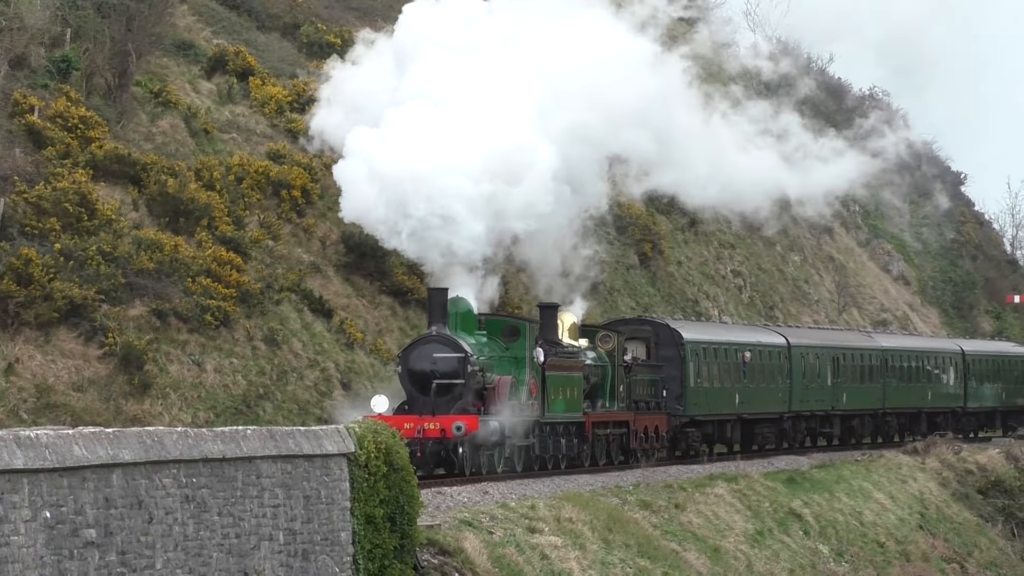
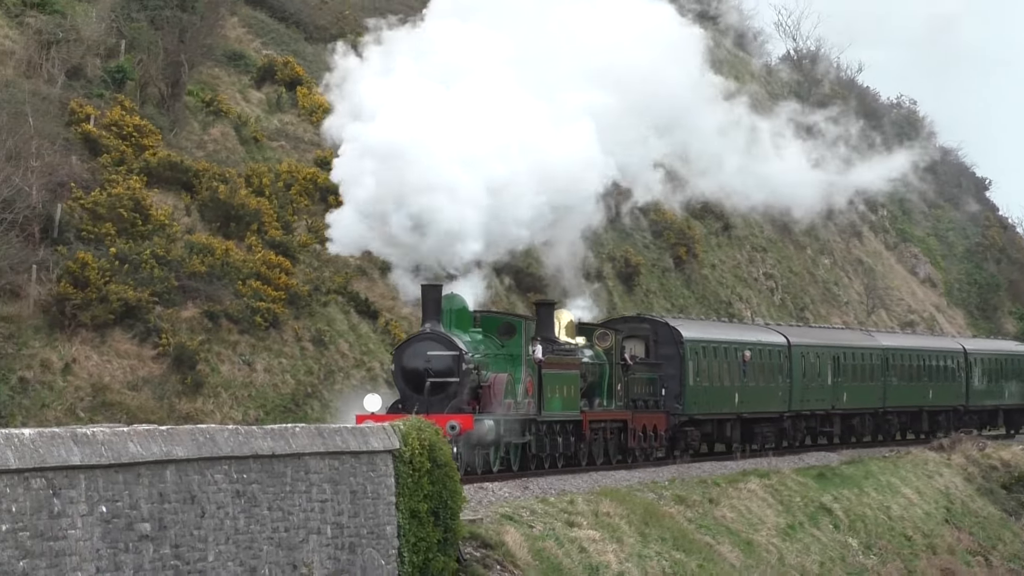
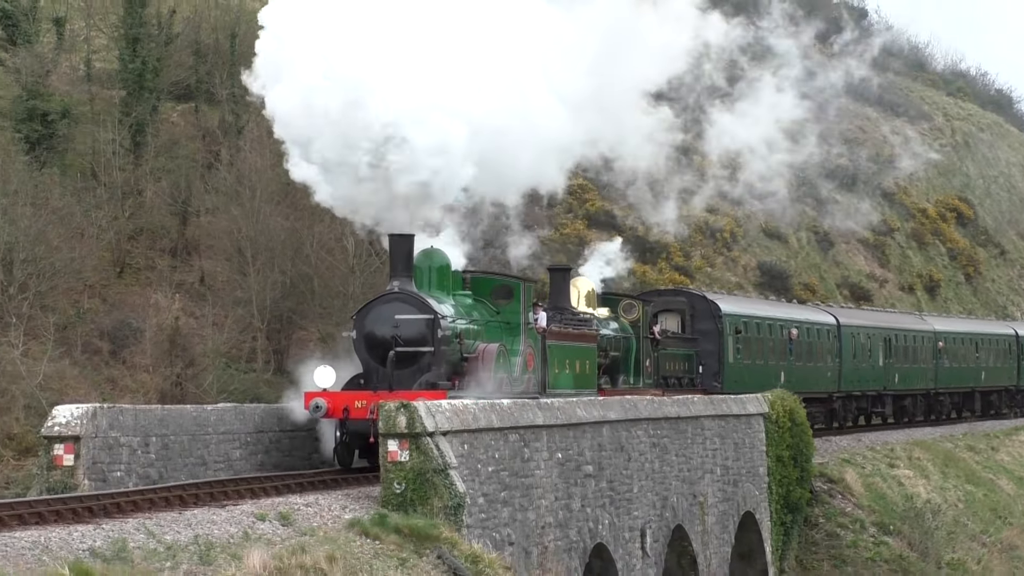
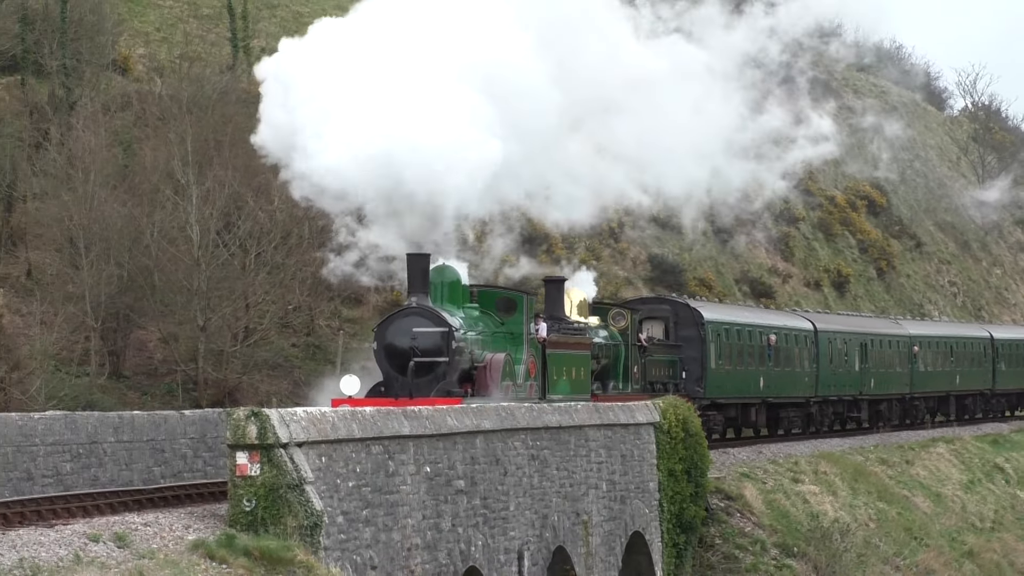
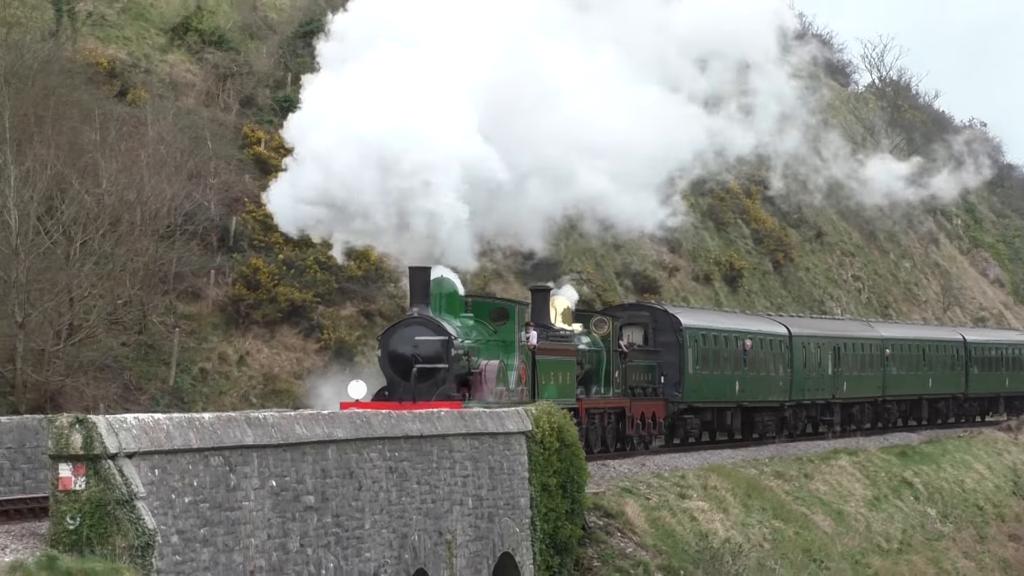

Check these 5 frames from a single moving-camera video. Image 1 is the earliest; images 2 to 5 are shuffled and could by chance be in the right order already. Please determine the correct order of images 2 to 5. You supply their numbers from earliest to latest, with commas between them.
2, 5, 4, 3
